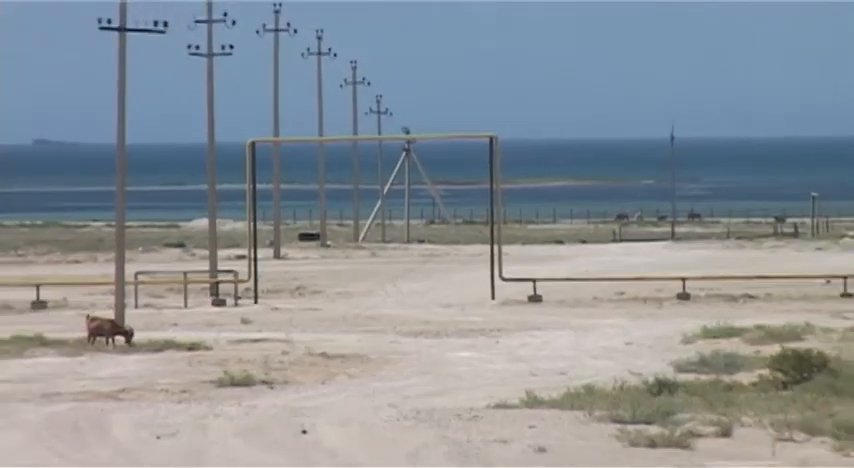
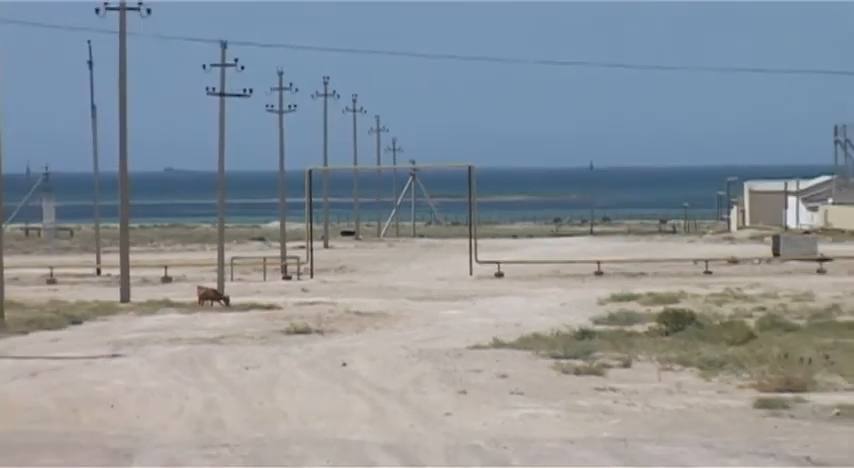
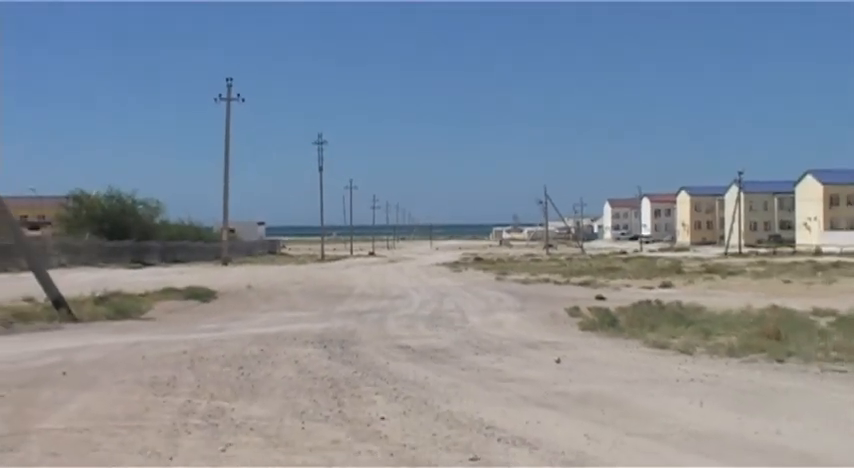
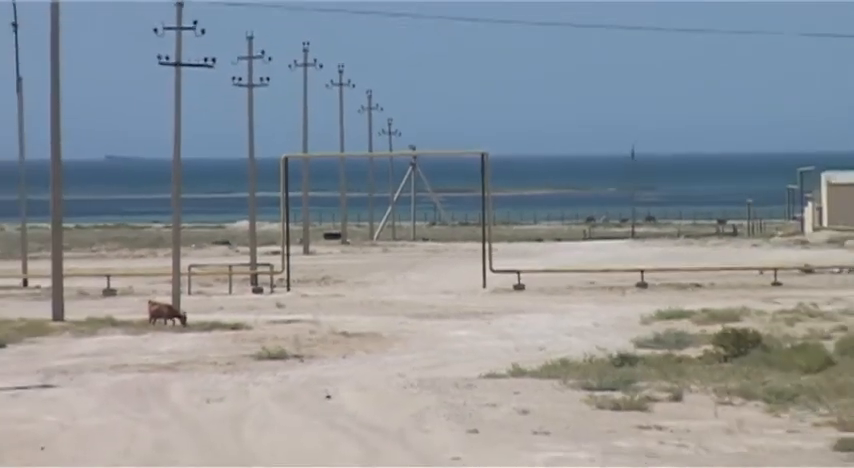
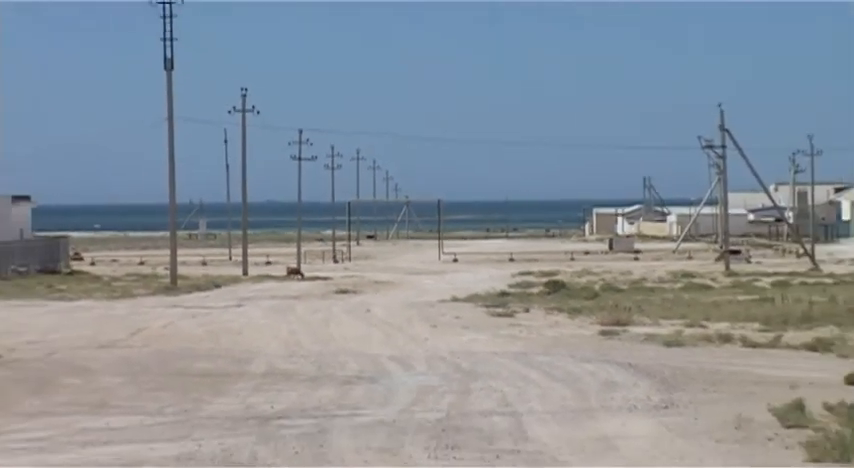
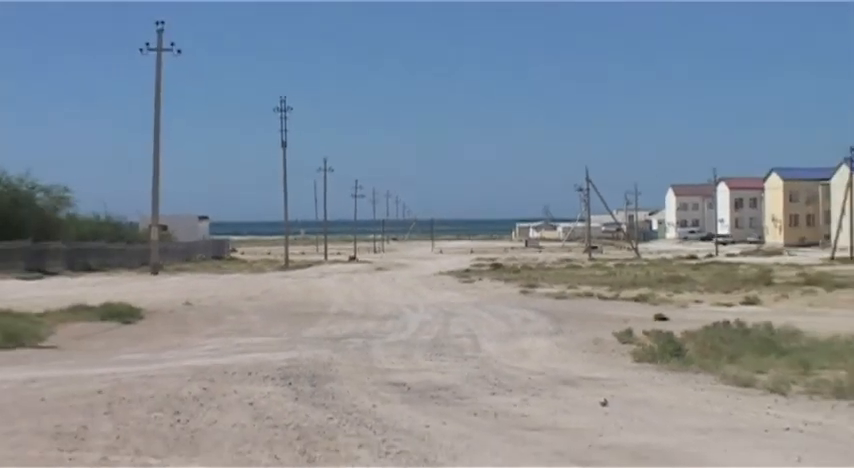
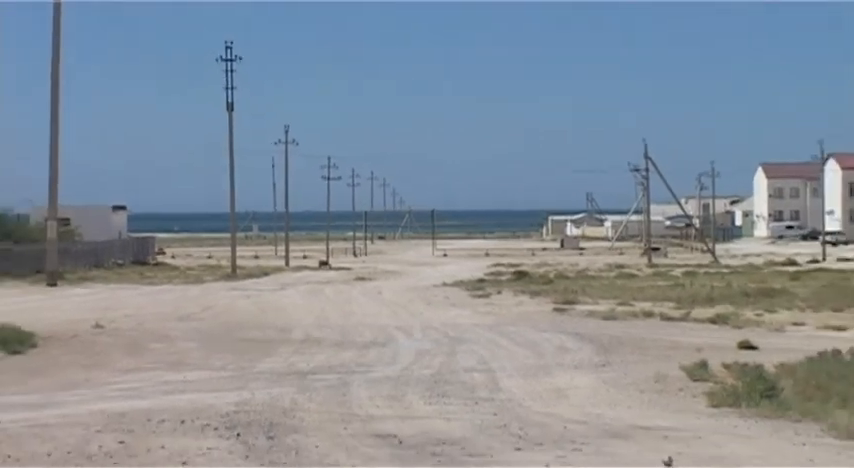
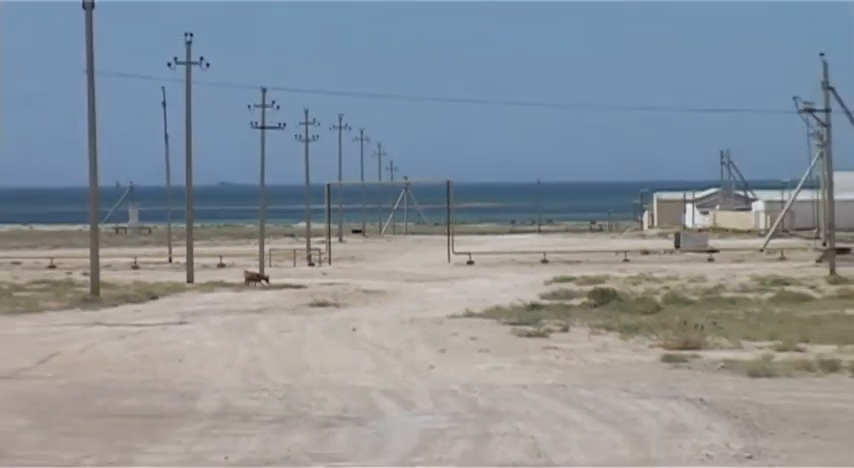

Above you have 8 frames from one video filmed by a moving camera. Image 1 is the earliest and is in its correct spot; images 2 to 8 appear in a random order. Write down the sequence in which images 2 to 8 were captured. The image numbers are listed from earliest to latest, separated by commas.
4, 2, 8, 5, 7, 6, 3
